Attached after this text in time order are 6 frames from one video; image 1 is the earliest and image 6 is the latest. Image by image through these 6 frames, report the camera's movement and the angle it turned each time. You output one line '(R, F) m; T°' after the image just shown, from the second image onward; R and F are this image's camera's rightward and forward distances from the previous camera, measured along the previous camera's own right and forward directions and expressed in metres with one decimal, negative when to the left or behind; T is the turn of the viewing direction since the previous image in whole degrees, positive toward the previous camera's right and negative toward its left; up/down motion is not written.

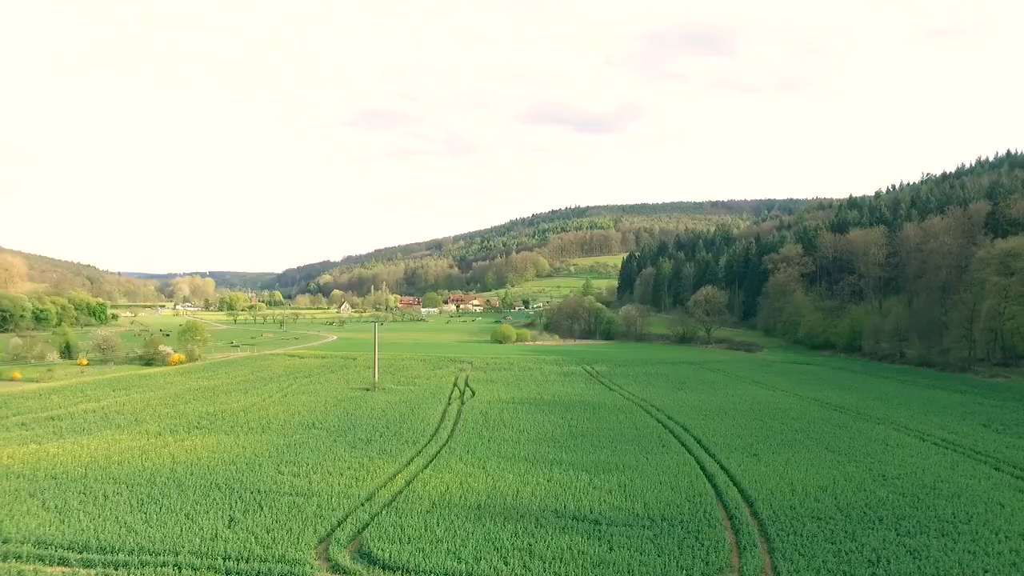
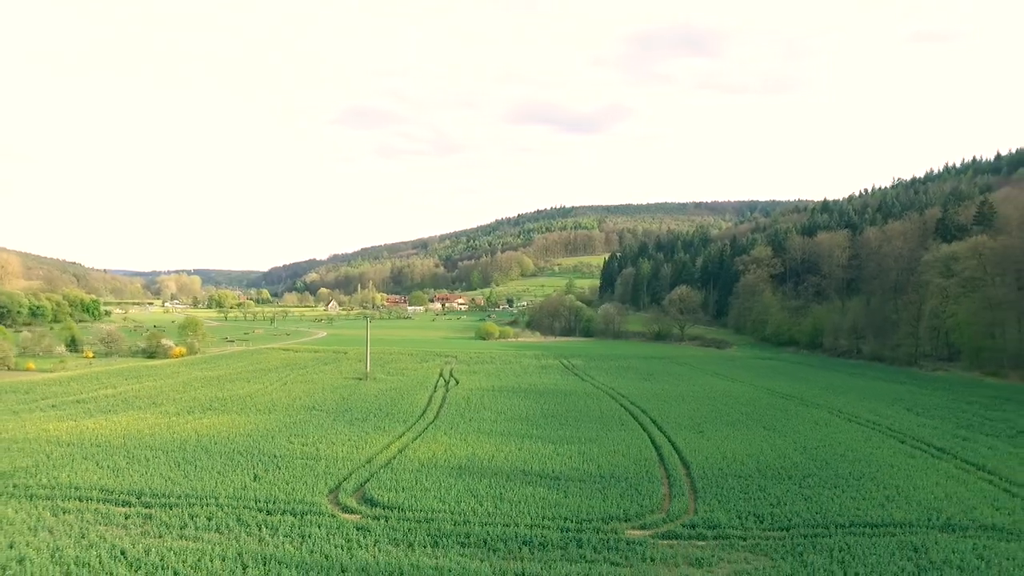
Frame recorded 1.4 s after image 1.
(+0.3, -3.8) m; +1°
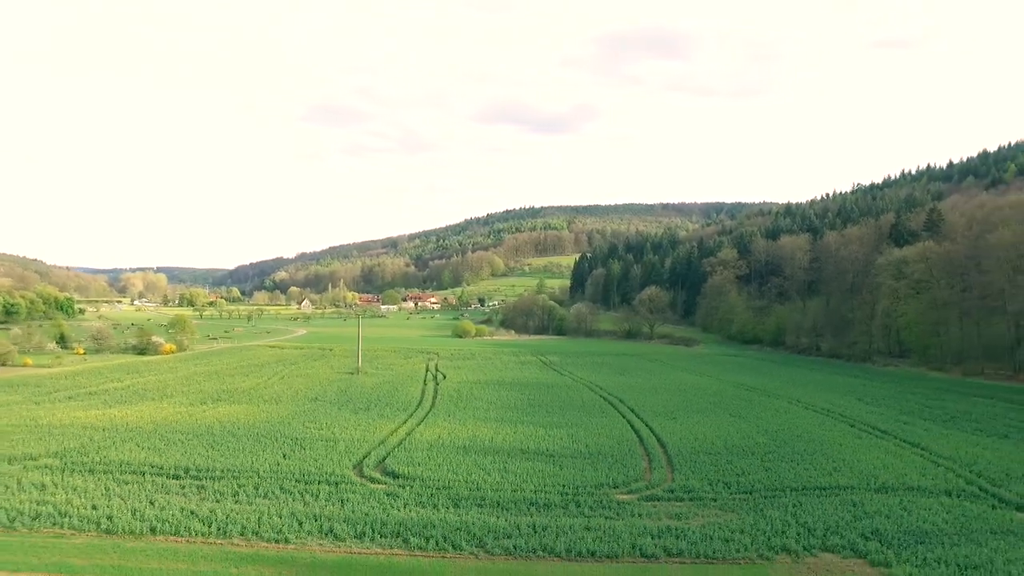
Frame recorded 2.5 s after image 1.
(-1.3, -2.8) m; +3°
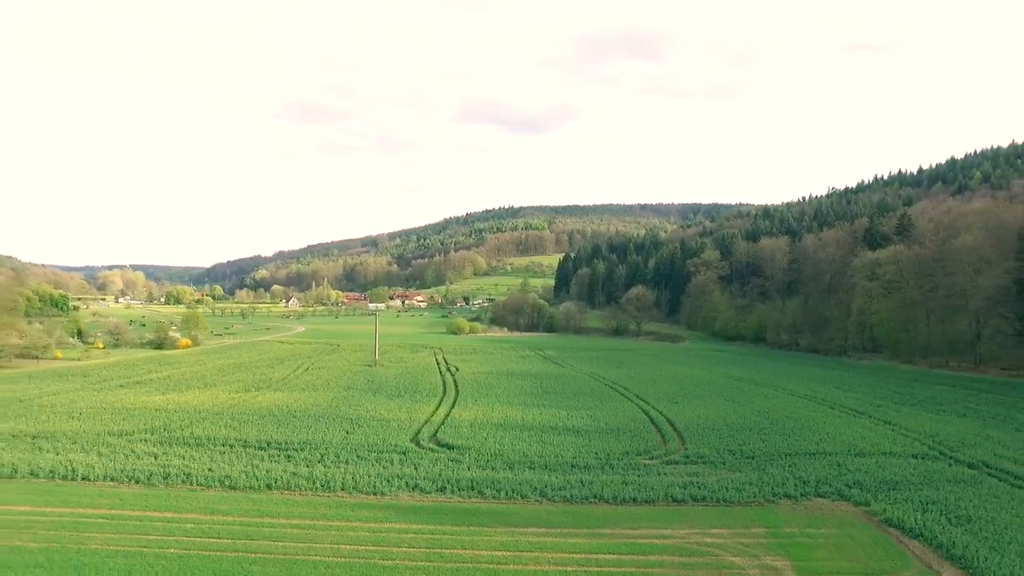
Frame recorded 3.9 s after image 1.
(-2.5, -3.4) m; +2°
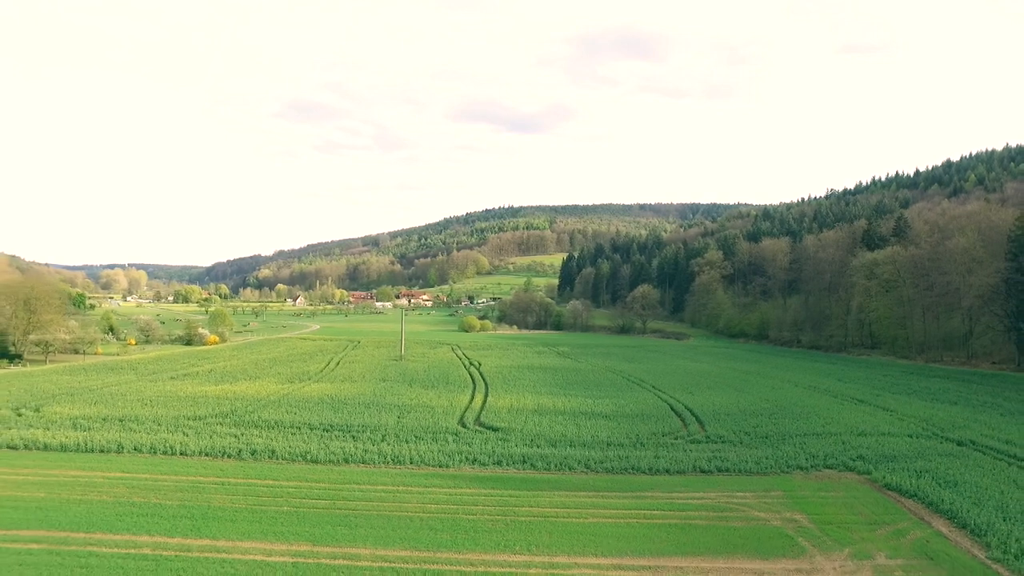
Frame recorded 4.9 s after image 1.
(-1.8, -2.7) m; 0°
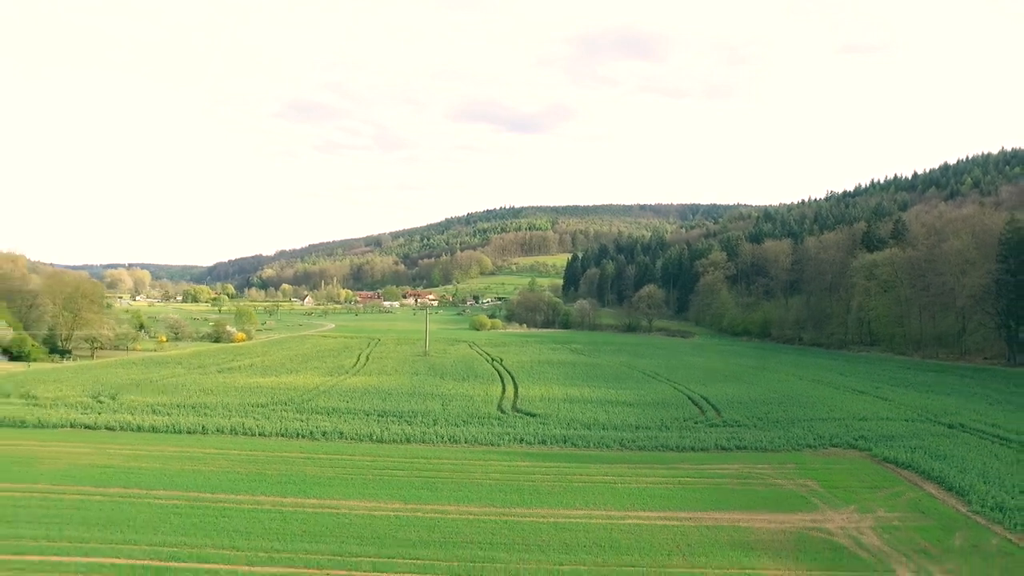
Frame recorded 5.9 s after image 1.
(-1.7, -2.8) m; 0°
